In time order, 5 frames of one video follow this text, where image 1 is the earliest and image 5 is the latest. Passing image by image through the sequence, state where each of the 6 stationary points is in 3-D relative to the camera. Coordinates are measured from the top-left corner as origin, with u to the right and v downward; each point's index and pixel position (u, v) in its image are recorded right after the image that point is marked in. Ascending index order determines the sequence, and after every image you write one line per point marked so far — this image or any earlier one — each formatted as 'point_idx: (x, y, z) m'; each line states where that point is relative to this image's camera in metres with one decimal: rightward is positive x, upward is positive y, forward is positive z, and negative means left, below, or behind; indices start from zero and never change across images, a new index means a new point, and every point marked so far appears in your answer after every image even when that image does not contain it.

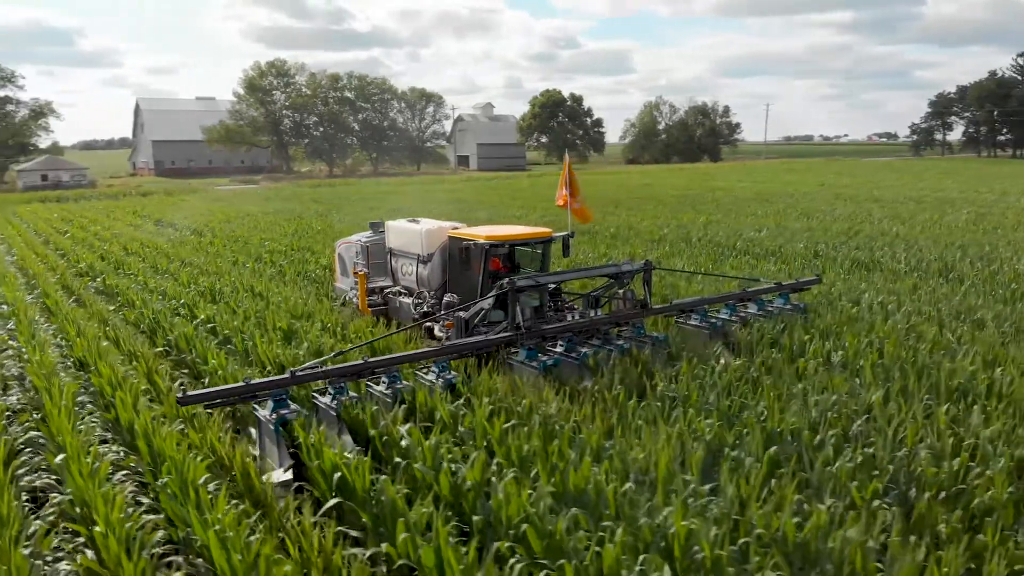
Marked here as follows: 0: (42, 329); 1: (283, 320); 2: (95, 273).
0: (-4.0, -0.3, +7.5) m
1: (-1.9, -0.3, +7.4) m
2: (-5.0, +0.2, +10.6) m
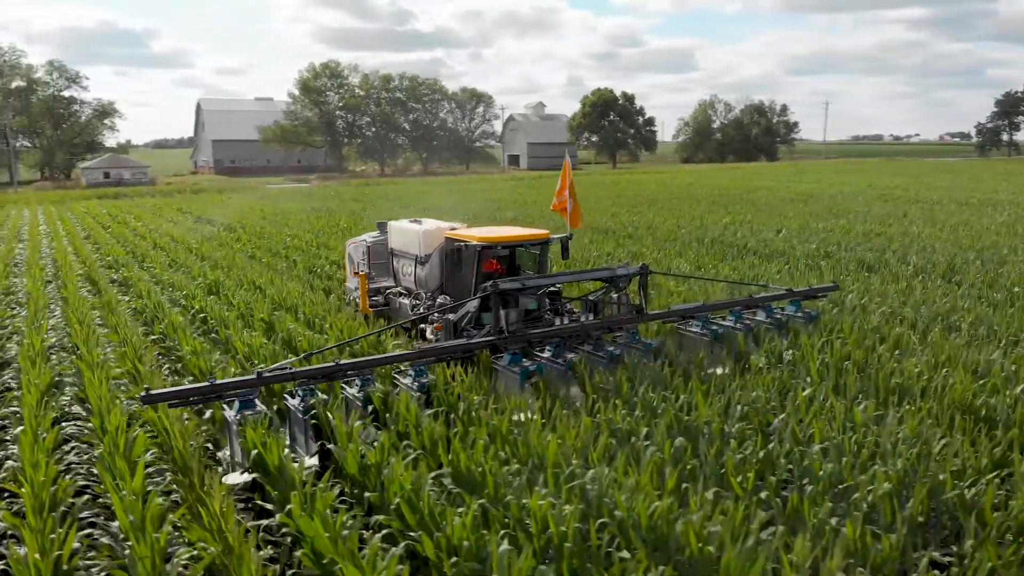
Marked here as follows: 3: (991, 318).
0: (-4.2, -0.2, +8.1) m
1: (-2.1, -0.2, +7.8) m
2: (-5.0, +0.3, +11.3) m
3: (+4.4, -0.3, +8.1) m
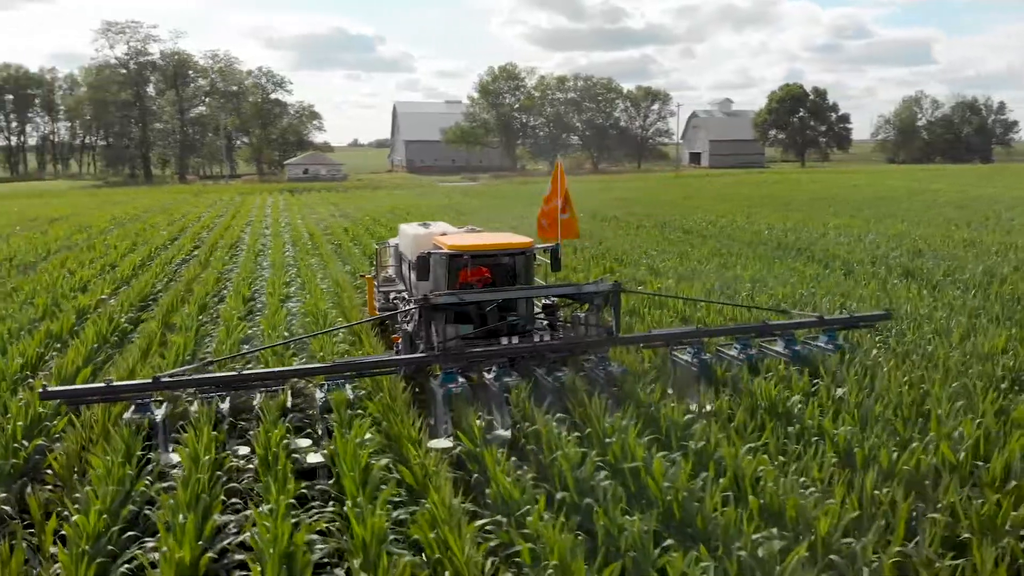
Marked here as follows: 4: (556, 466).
0: (-4.4, +0.1, +10.1) m
1: (-2.5, 0.0, +9.3) m
2: (-4.3, +0.6, +13.4) m
3: (+4.0, -0.4, +8.0) m
4: (+0.2, -1.0, +4.8) m
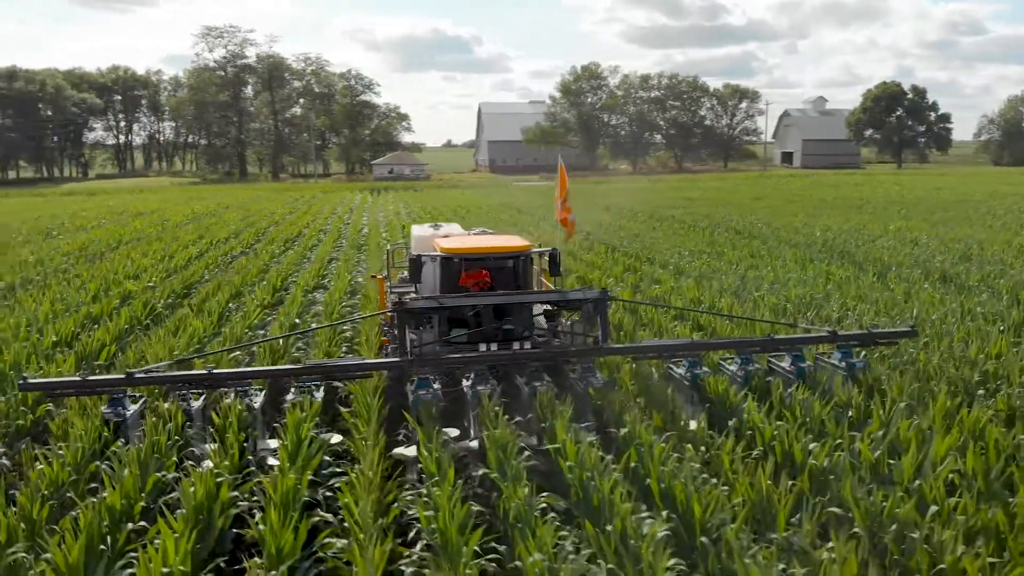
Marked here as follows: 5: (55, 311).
0: (-4.1, +0.2, +11.0) m
1: (-2.3, +0.1, +10.0) m
2: (-3.7, +0.8, +14.2) m
3: (+3.9, -0.4, +7.9) m
4: (-0.2, -0.9, +5.1) m
5: (-4.1, -0.2, +7.9) m
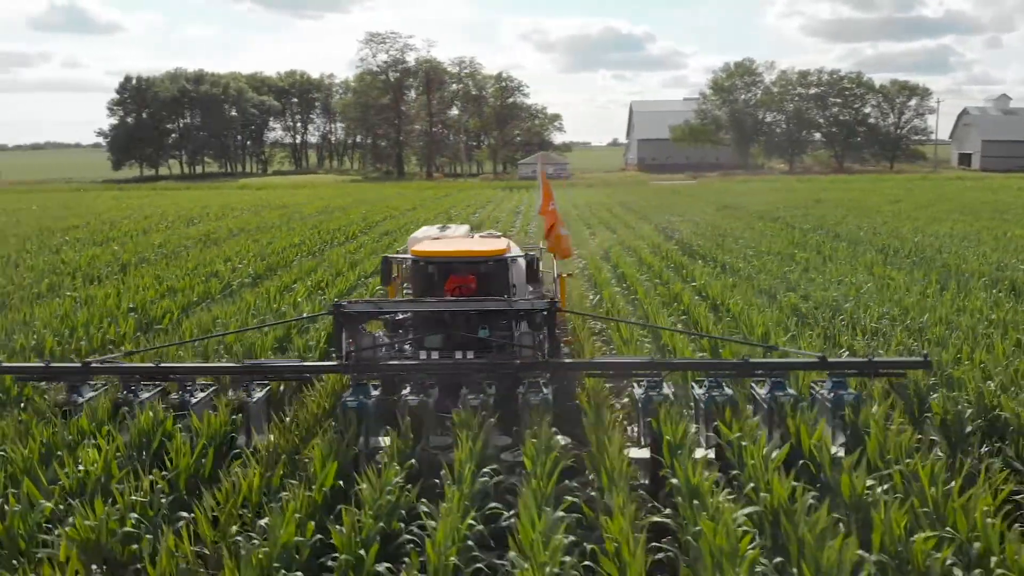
0: (-3.3, +0.4, +12.5) m
1: (-1.7, +0.2, +11.2) m
2: (-2.2, +1.0, +15.6) m
3: (+3.9, -0.5, +7.9) m
4: (-0.7, -0.8, +6.0) m
5: (-3.9, 0.0, +9.5) m
